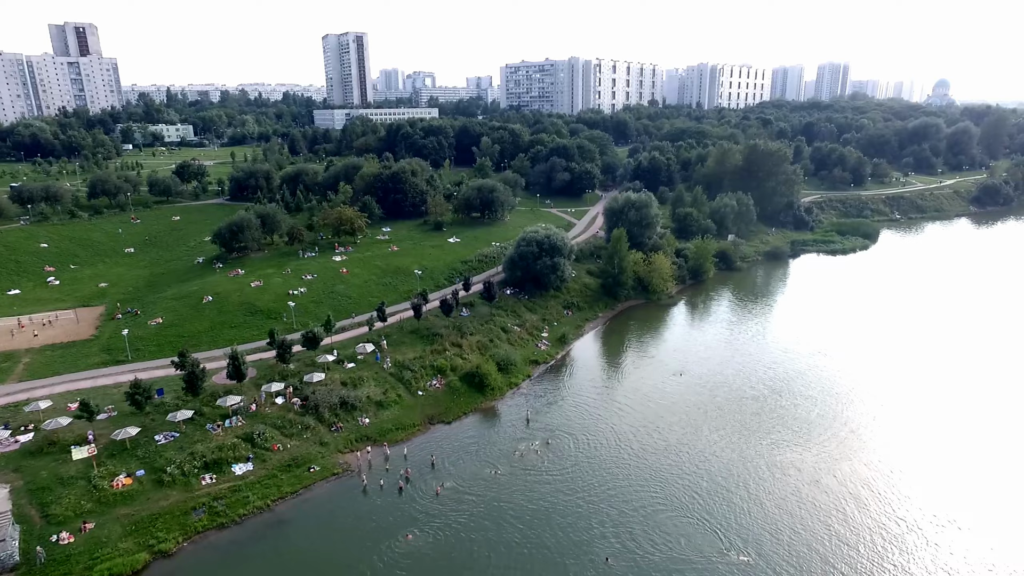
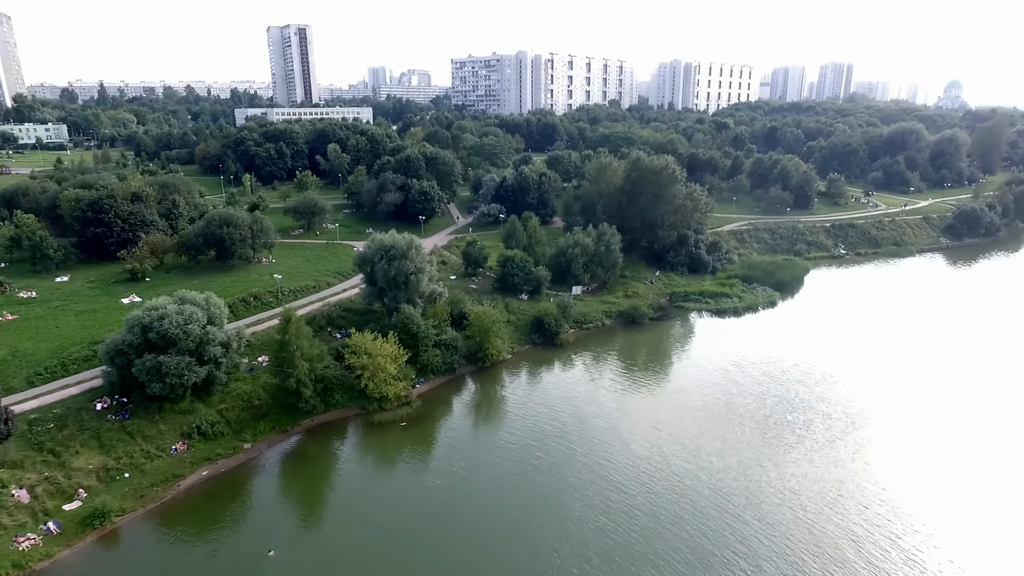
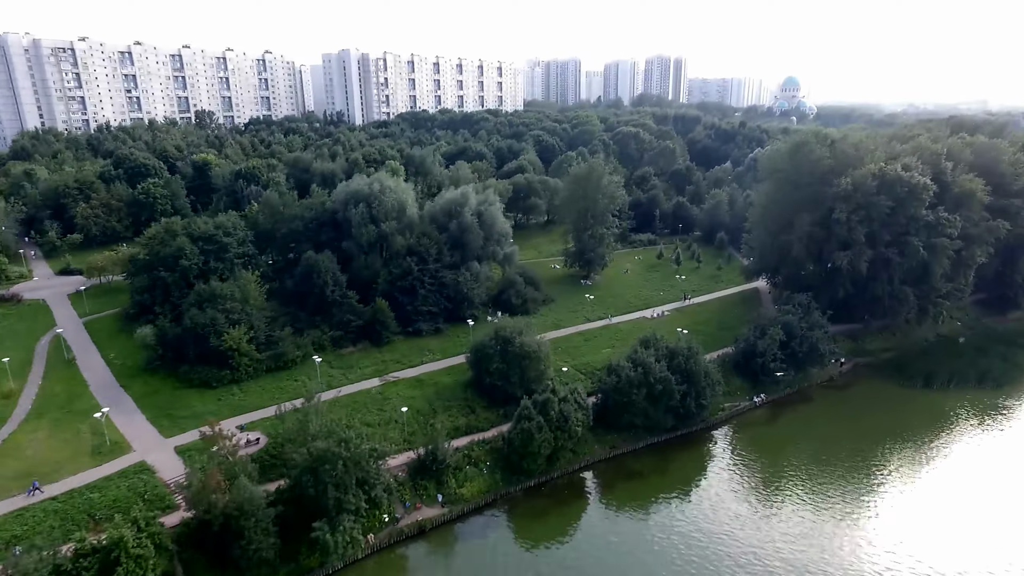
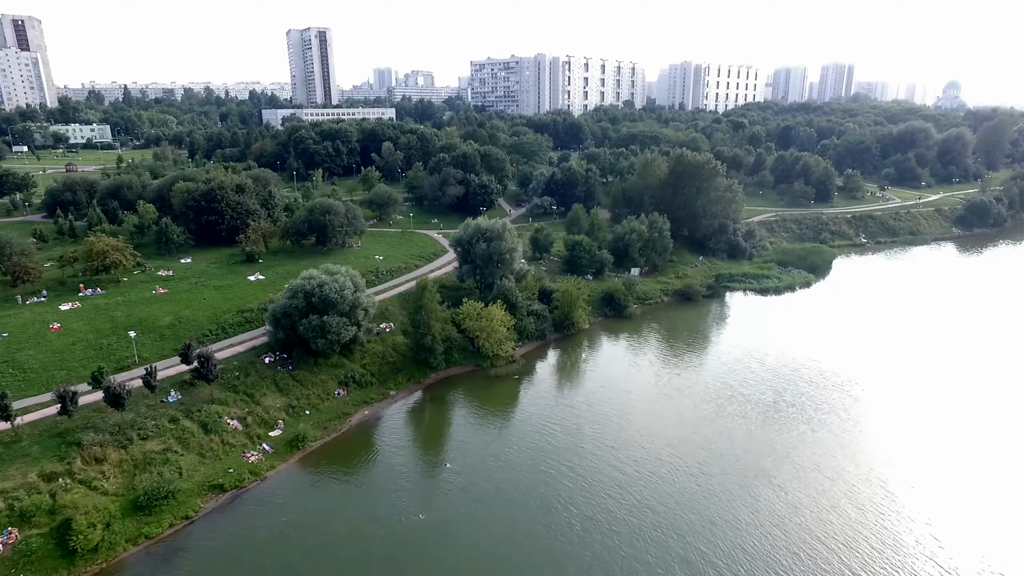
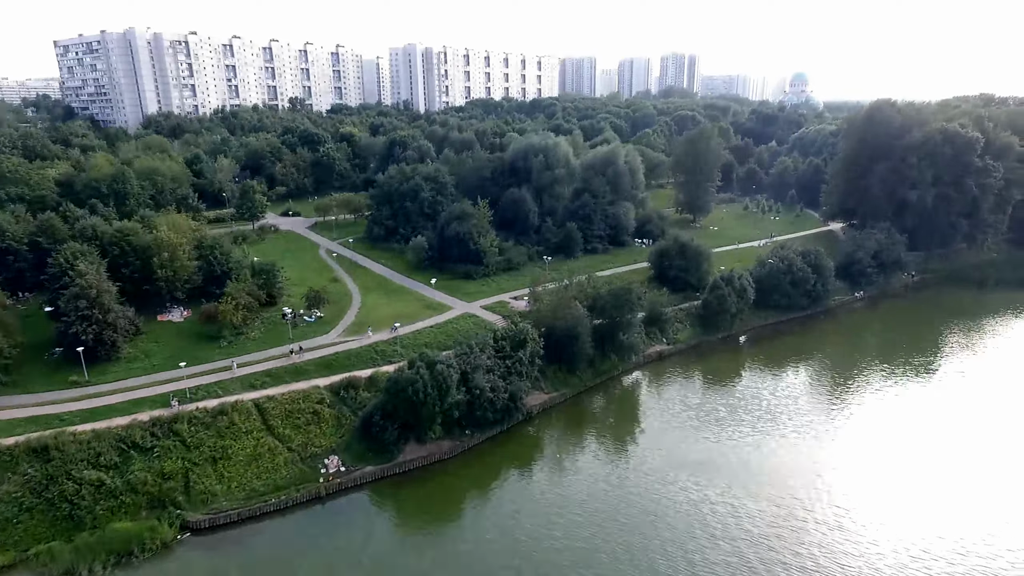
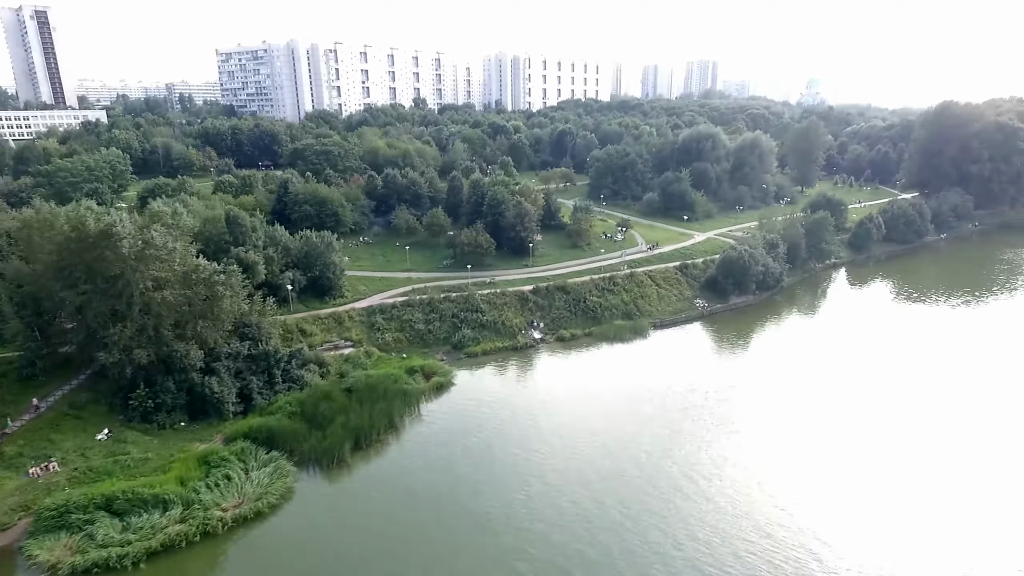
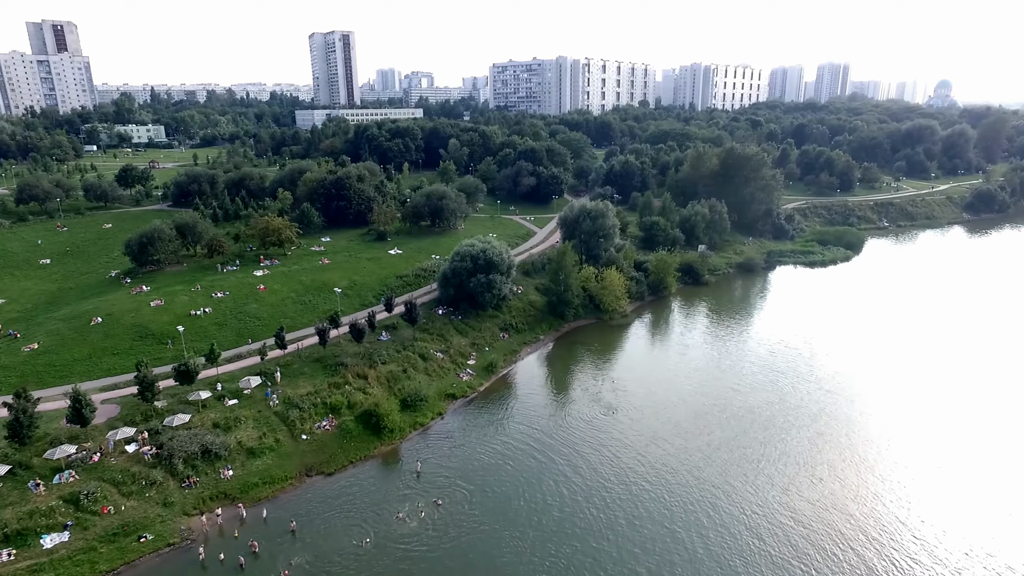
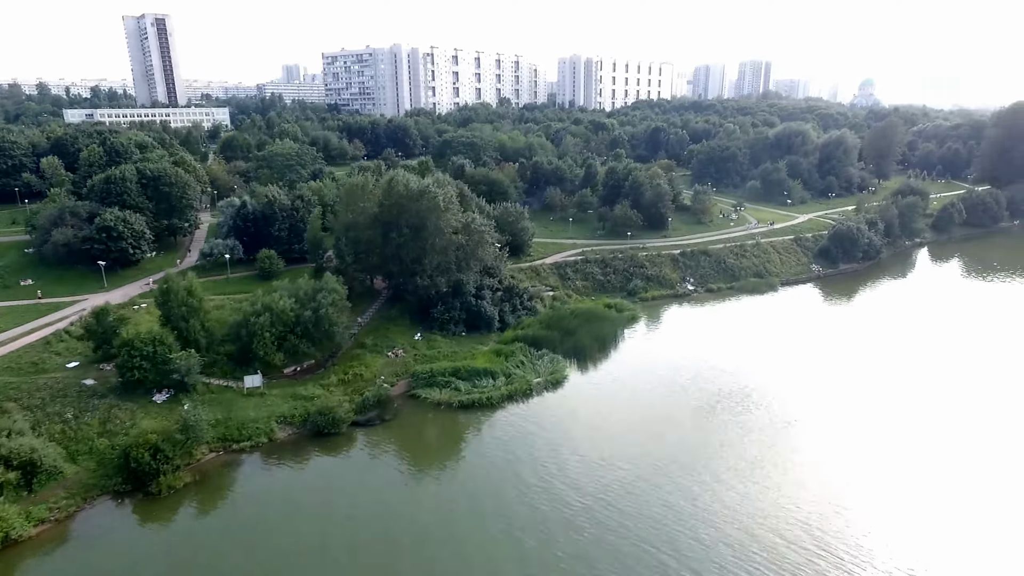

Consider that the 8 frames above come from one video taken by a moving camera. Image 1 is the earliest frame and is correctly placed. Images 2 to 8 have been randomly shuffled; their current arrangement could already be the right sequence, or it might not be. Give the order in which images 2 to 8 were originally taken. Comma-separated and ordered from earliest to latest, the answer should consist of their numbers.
7, 4, 2, 8, 6, 5, 3
